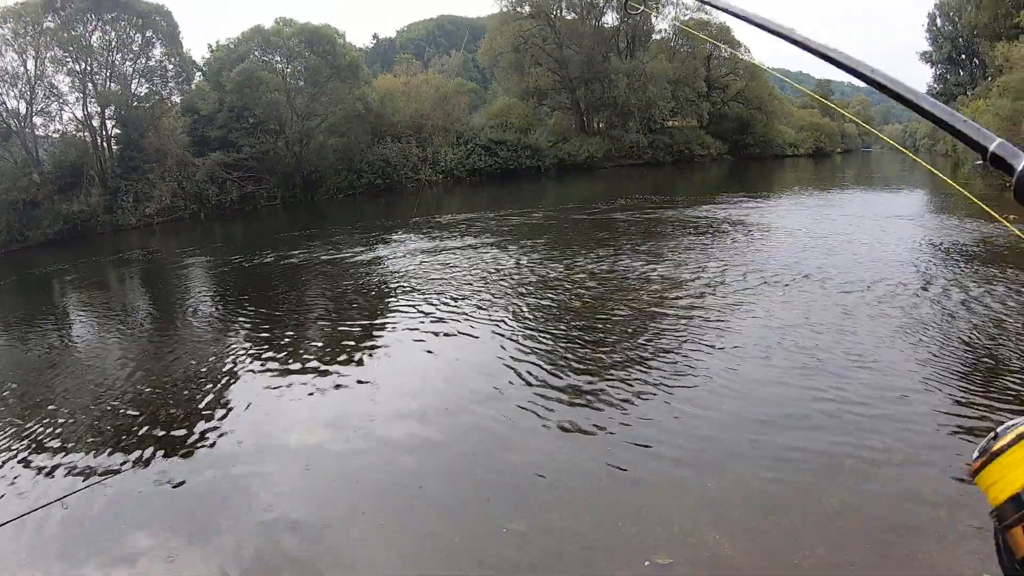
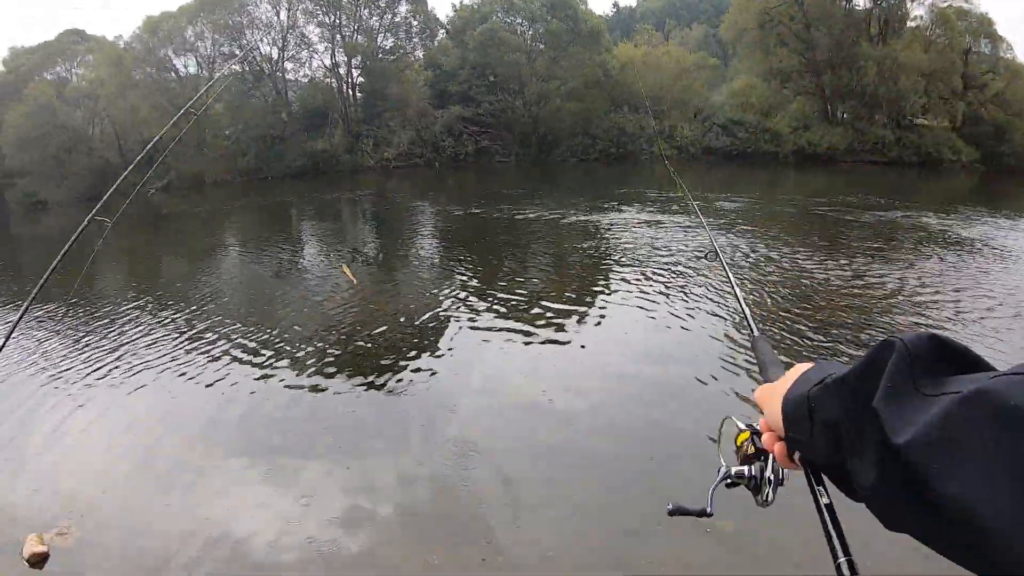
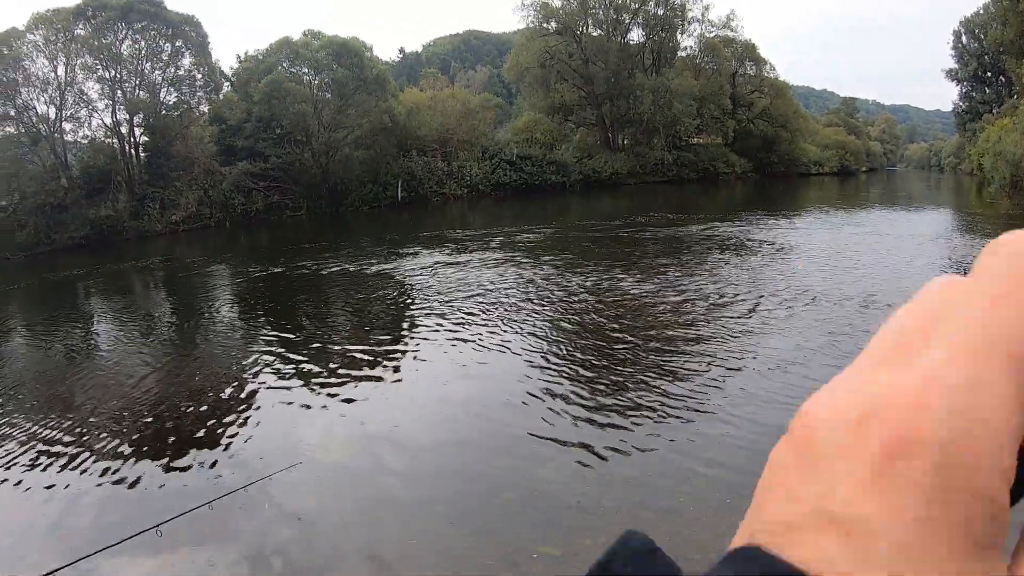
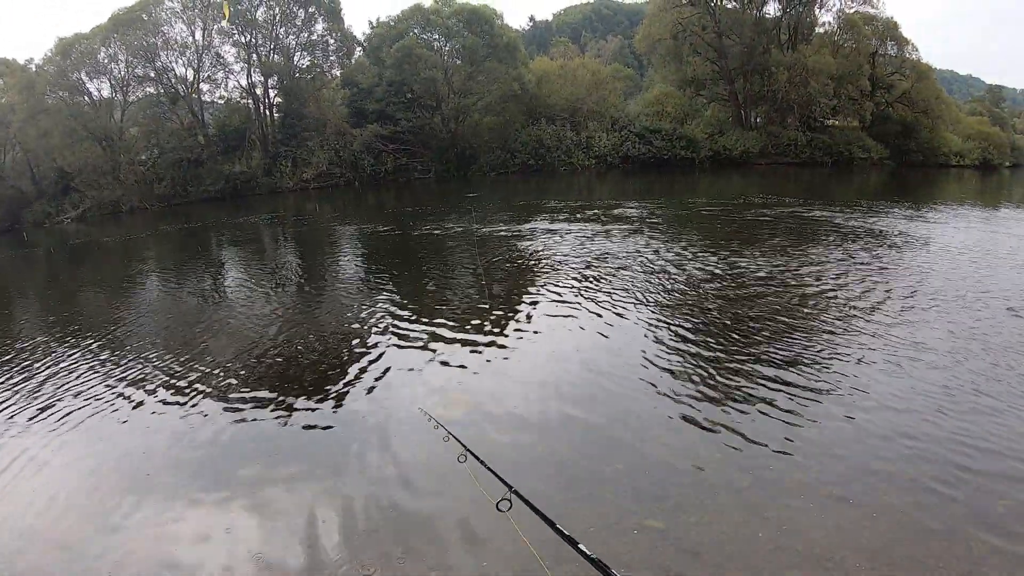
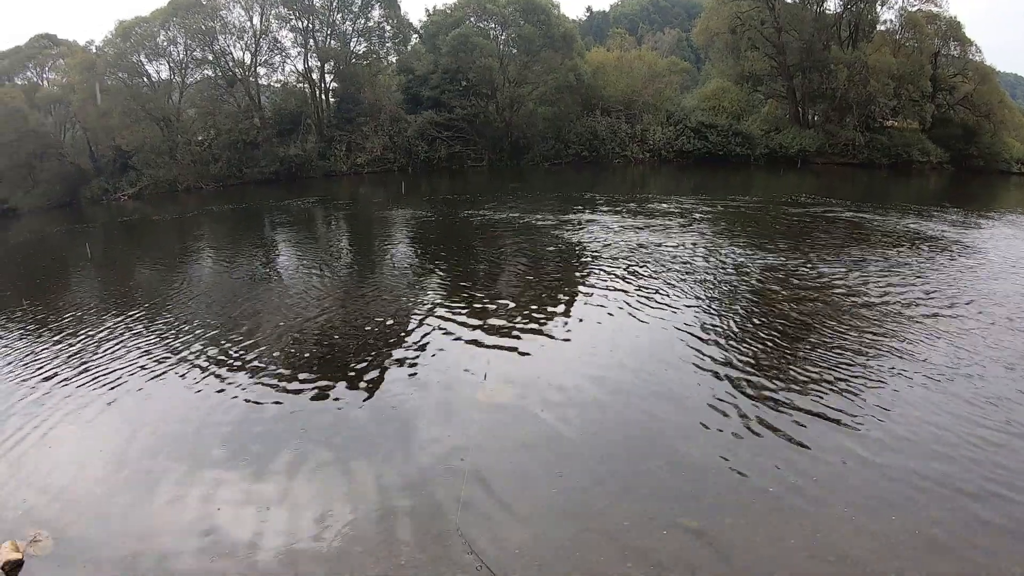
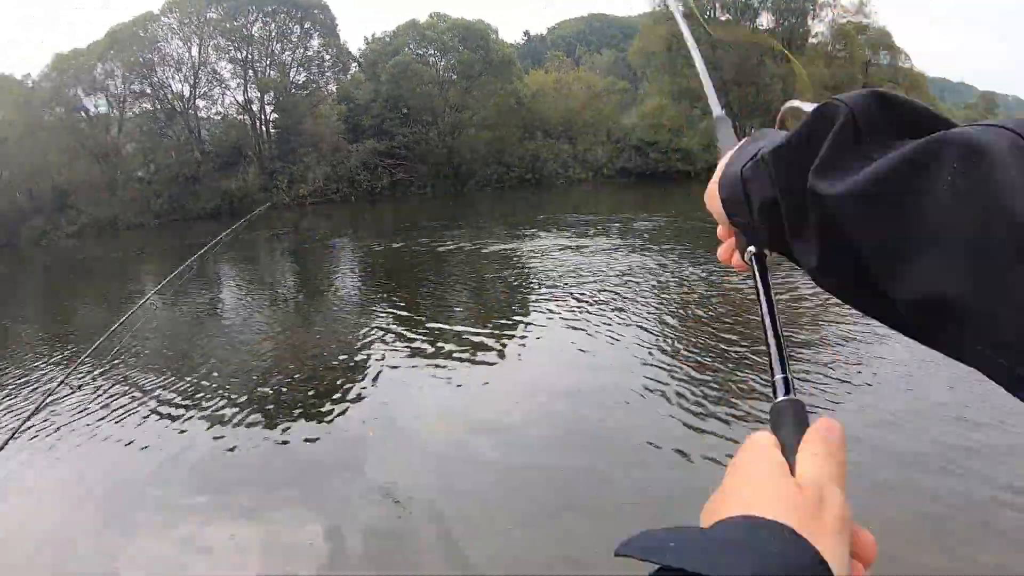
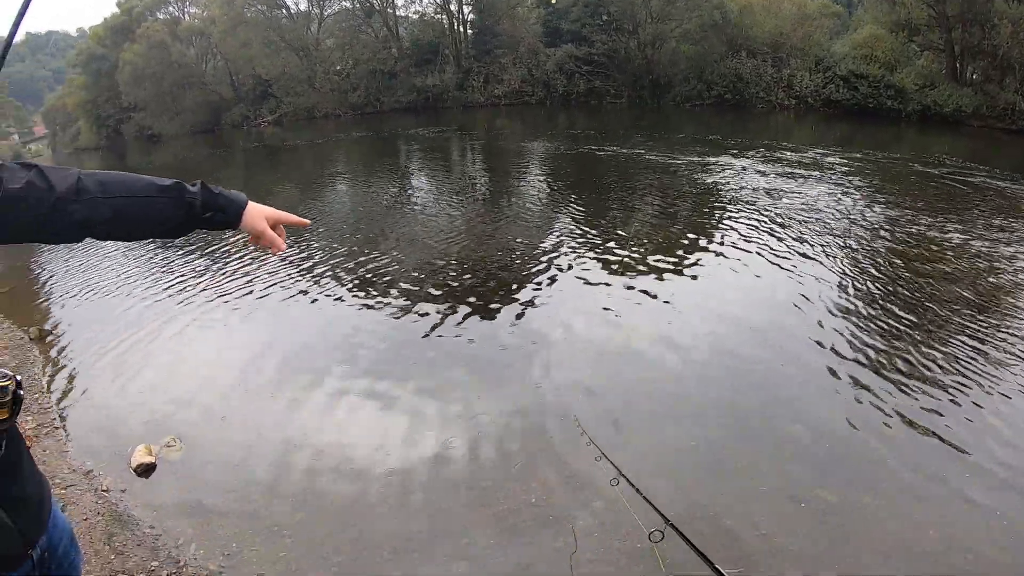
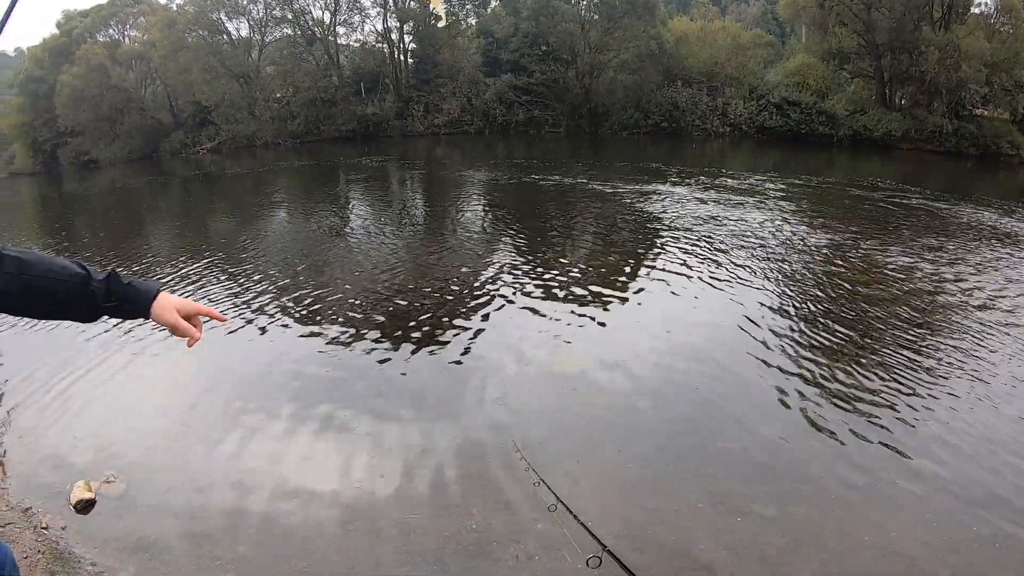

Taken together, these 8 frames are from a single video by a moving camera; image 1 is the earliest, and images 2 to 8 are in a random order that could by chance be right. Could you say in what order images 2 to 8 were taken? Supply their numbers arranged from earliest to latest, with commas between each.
3, 6, 2, 4, 5, 8, 7
